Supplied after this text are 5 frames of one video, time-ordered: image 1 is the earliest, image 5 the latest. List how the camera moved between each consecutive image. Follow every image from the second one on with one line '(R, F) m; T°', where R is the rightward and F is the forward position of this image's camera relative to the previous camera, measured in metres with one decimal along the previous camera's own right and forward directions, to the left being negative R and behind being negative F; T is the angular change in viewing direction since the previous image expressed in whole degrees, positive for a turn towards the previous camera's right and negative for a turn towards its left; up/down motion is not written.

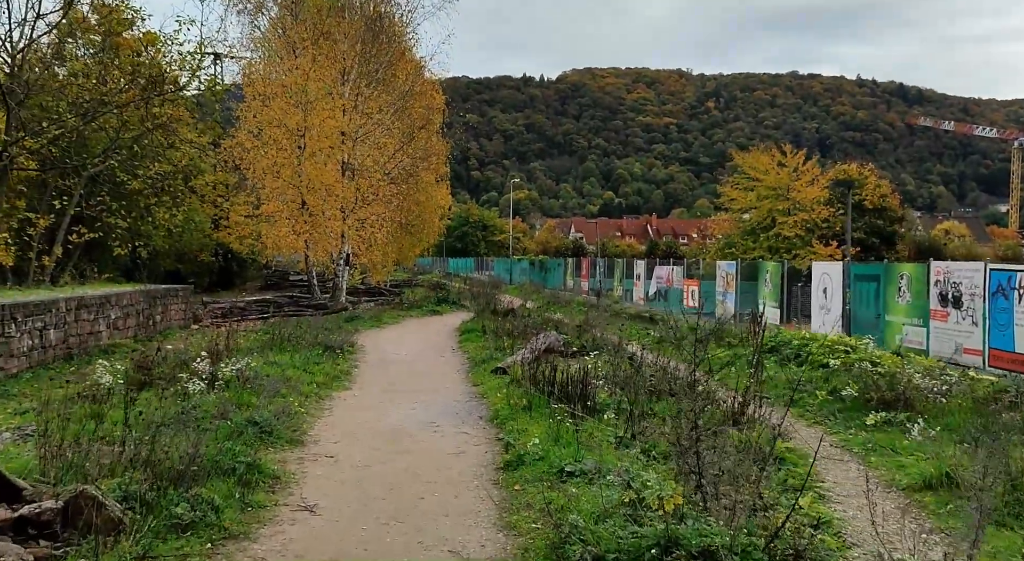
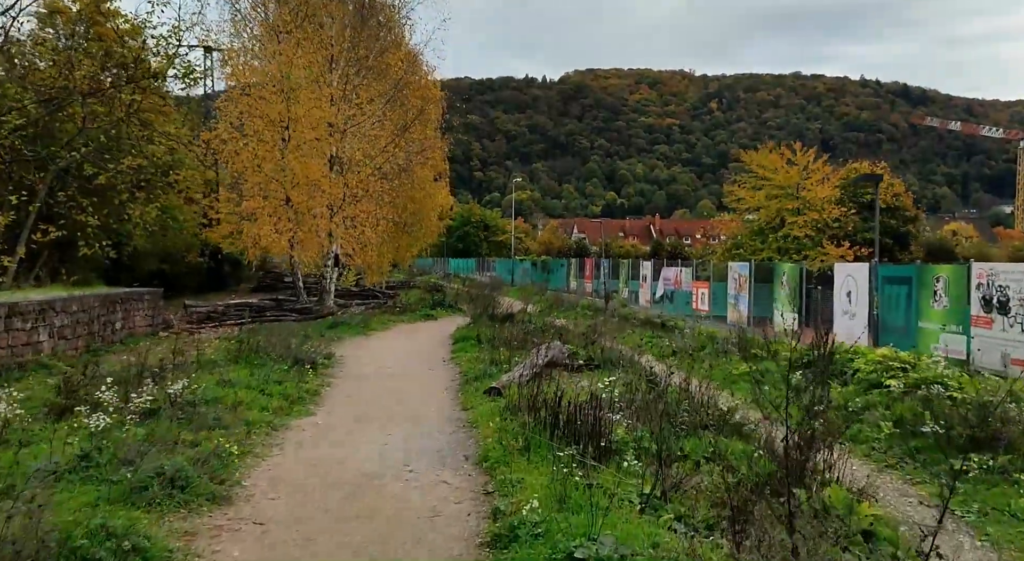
(+0.1, +1.7) m; 0°
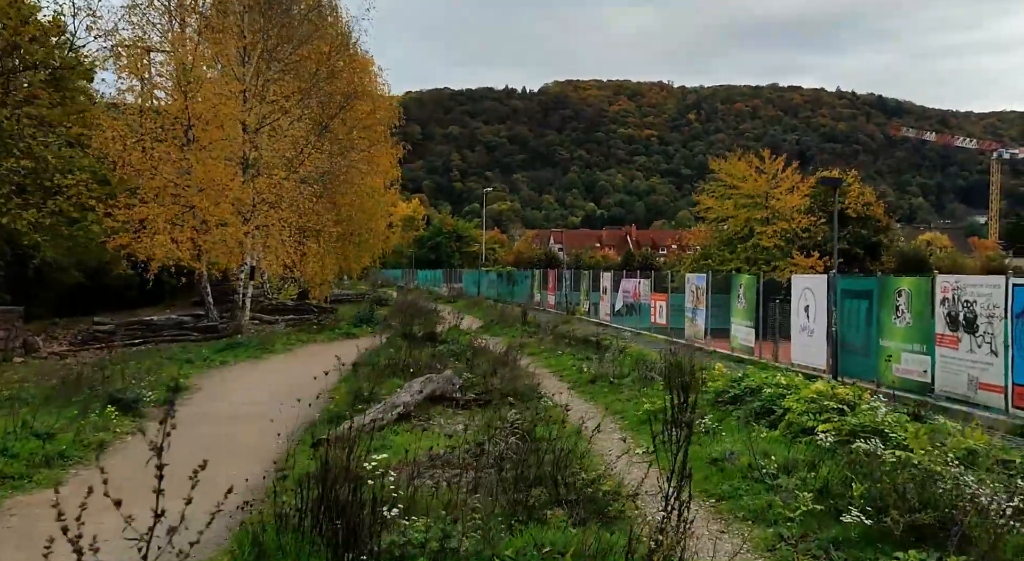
(+1.2, +2.0) m; +1°
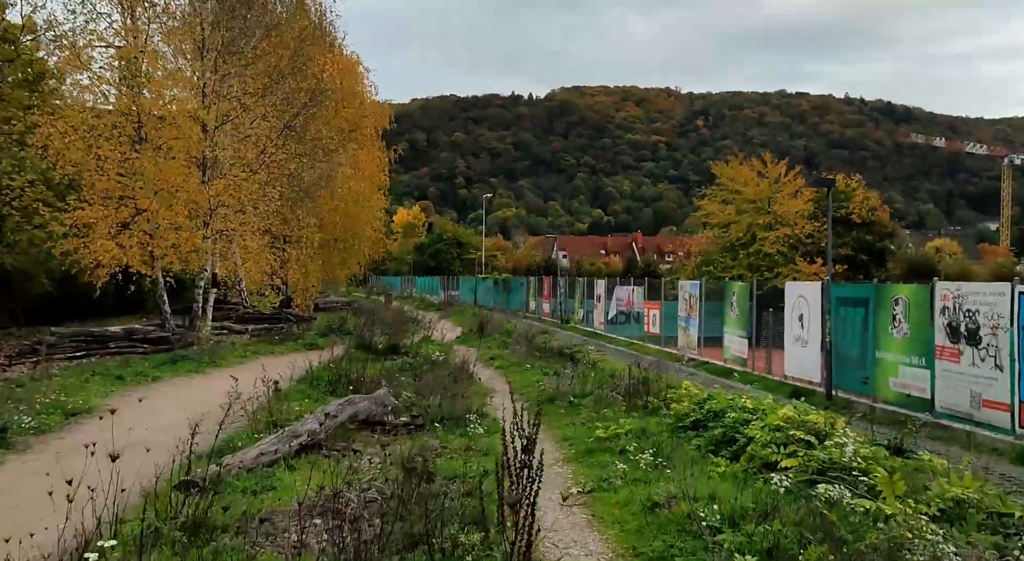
(+0.7, +1.2) m; 0°
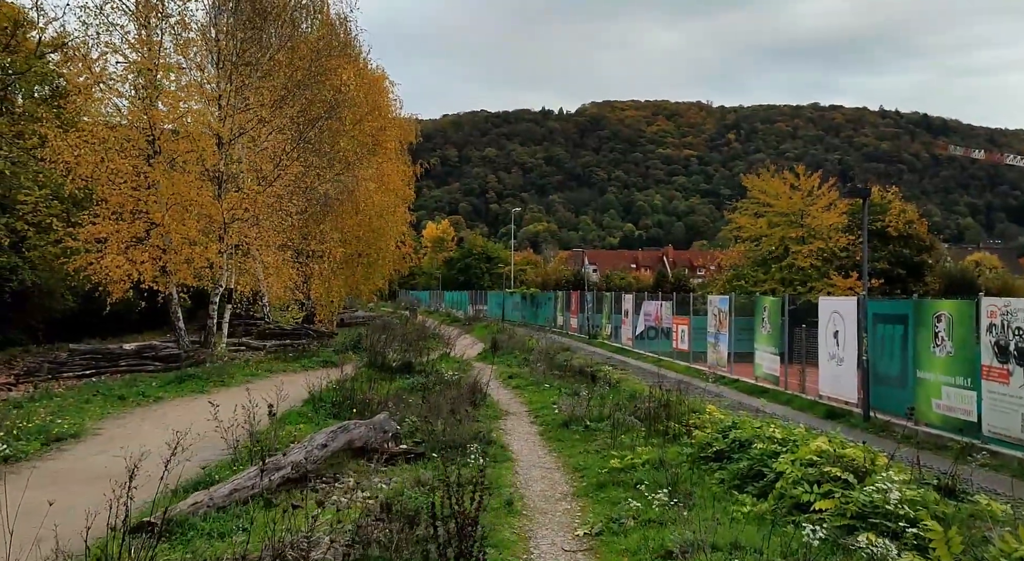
(+0.2, +0.7) m; -2°
